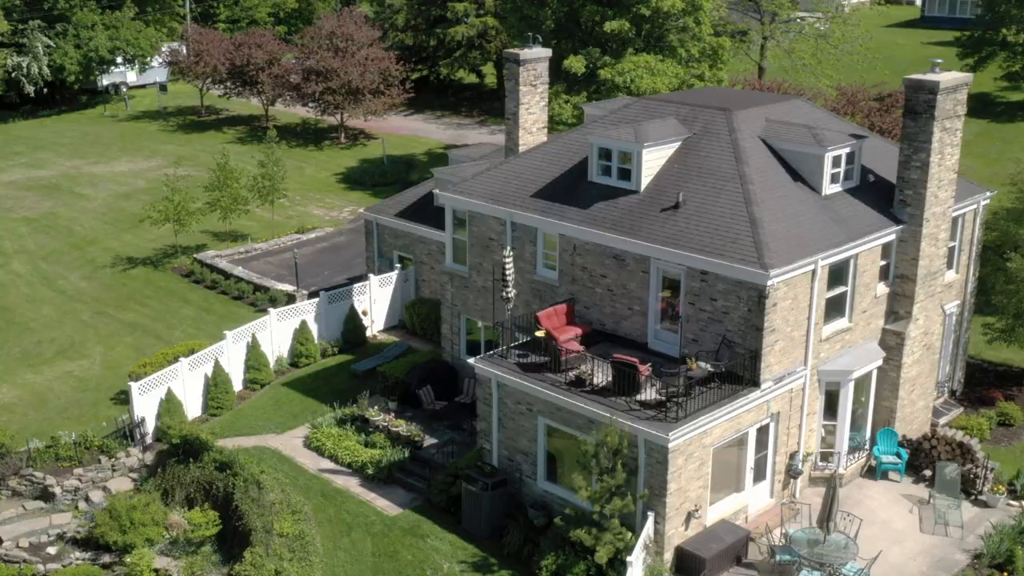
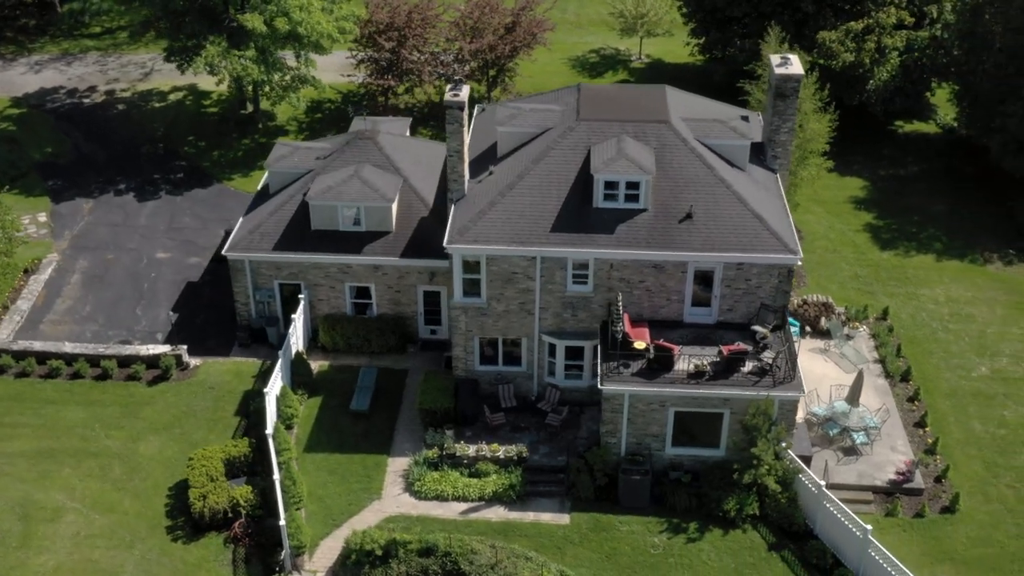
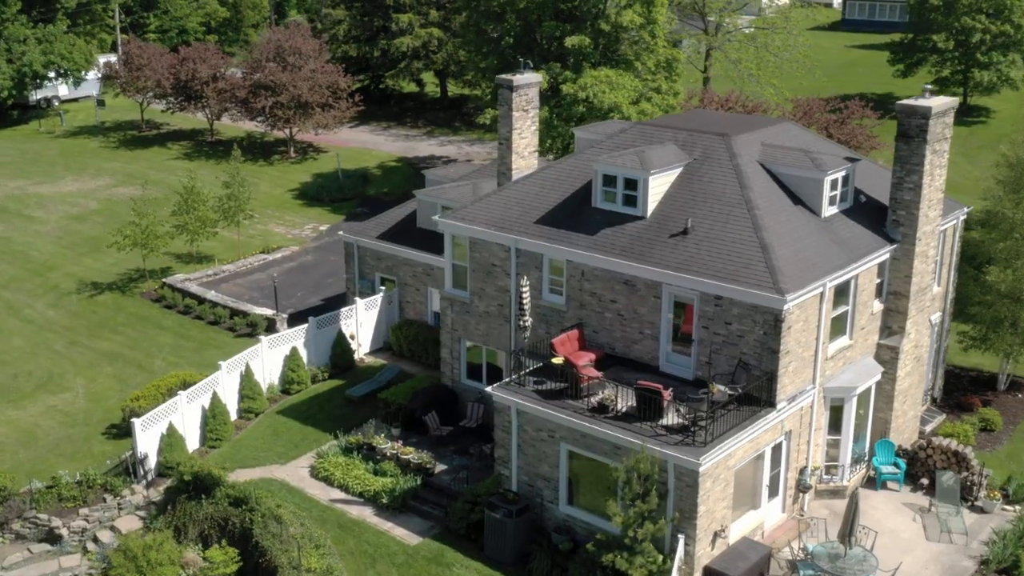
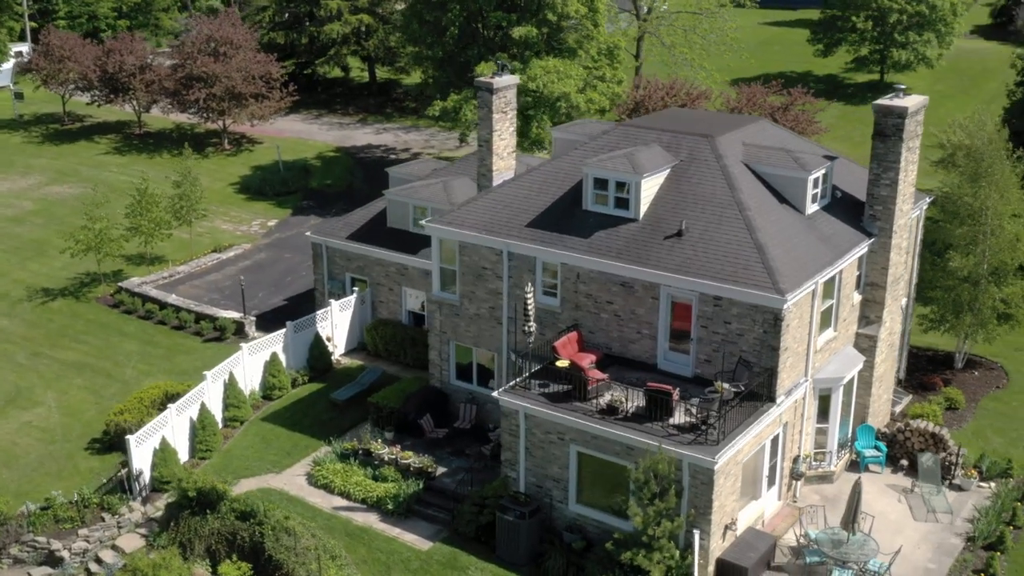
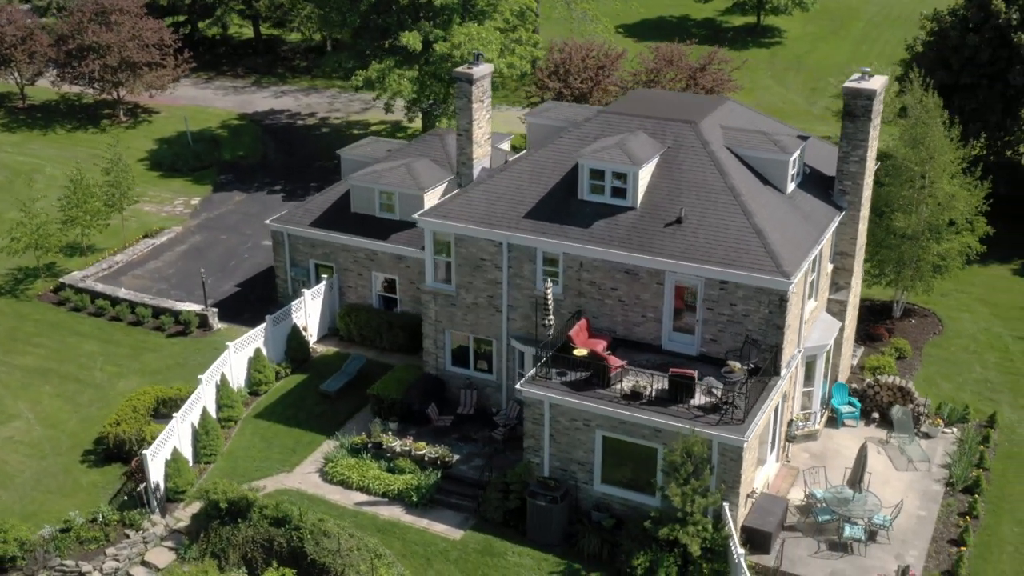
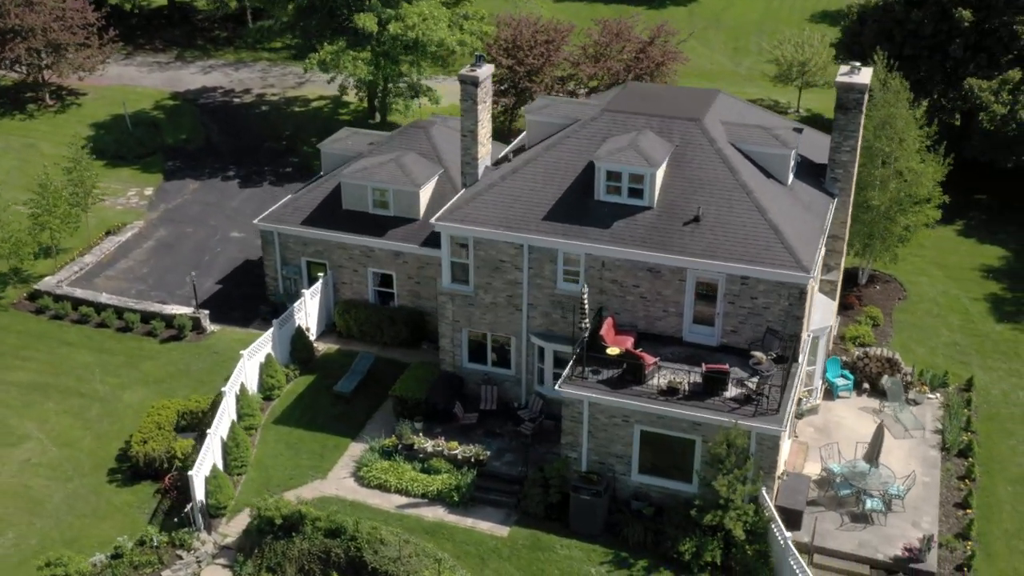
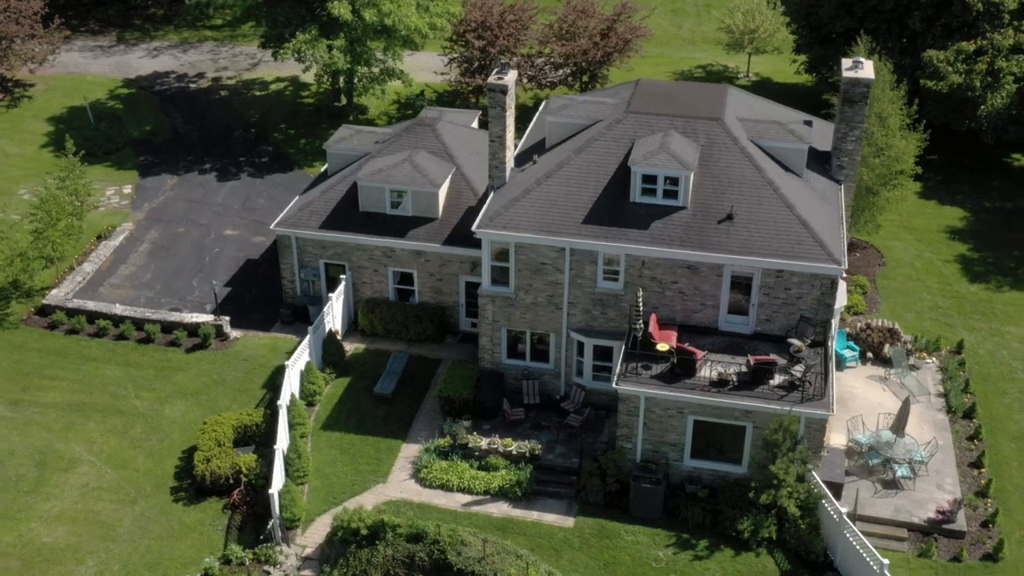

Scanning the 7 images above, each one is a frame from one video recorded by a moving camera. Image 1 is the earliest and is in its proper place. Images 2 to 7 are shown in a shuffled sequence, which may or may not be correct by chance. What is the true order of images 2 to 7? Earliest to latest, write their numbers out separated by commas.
3, 4, 5, 6, 7, 2
